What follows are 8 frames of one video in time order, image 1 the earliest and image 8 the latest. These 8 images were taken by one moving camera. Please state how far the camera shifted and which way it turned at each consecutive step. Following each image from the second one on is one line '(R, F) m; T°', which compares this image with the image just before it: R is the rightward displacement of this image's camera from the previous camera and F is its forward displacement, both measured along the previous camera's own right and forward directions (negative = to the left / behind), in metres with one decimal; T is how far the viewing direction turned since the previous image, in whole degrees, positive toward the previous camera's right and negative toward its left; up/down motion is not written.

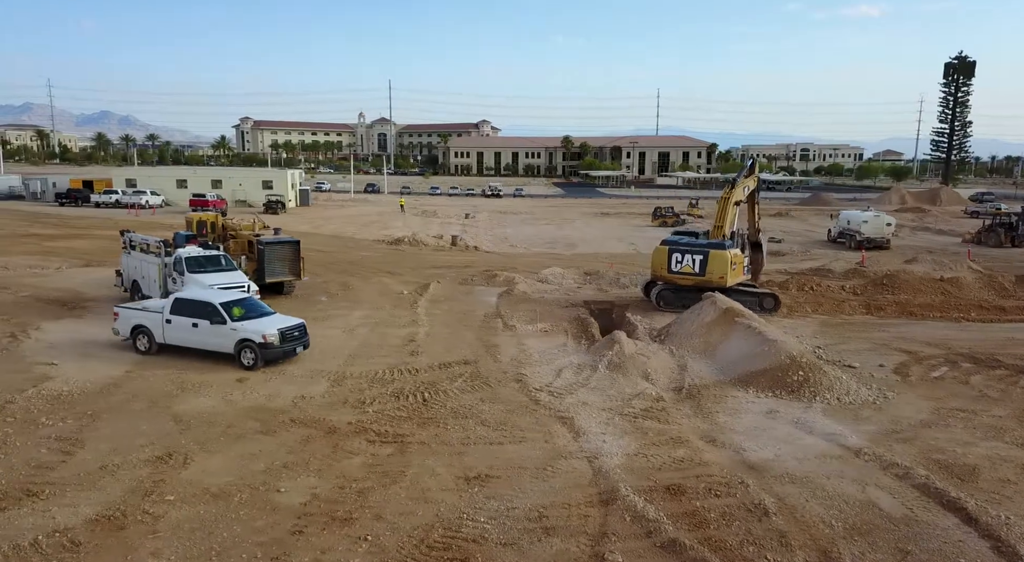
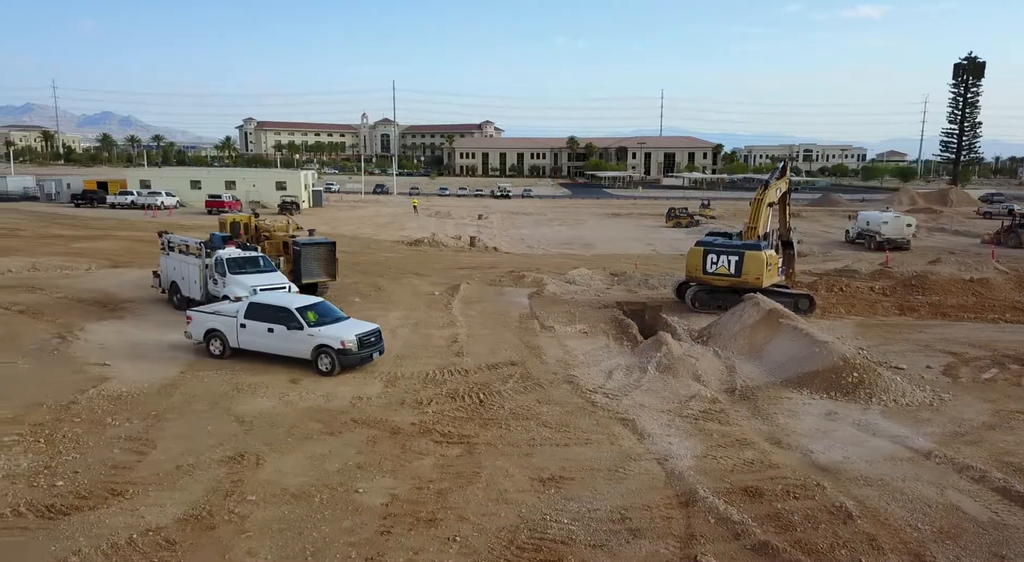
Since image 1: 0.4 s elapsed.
(-0.8, 0.0) m; -1°
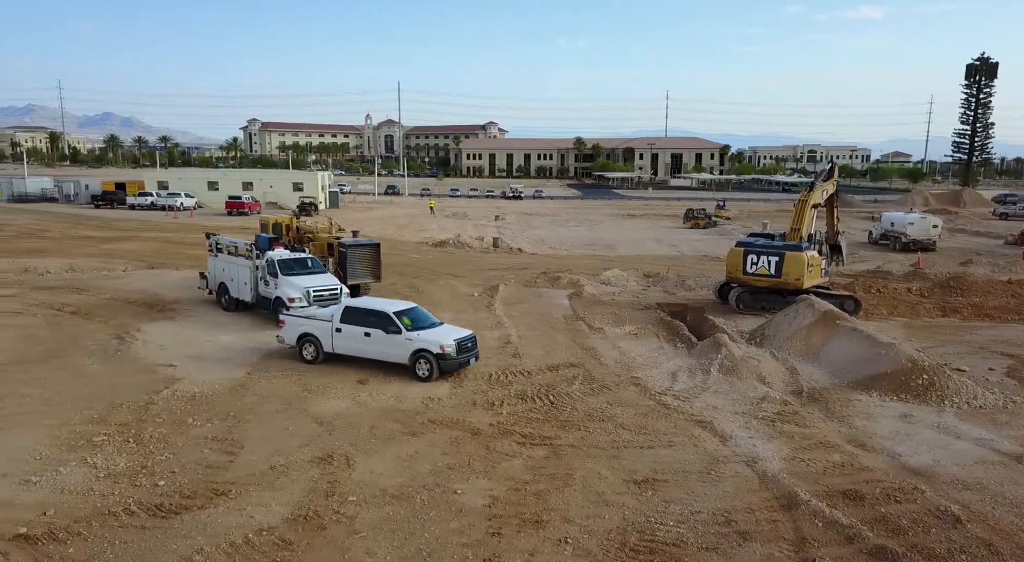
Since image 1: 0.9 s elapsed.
(-1.1, 0.0) m; -1°
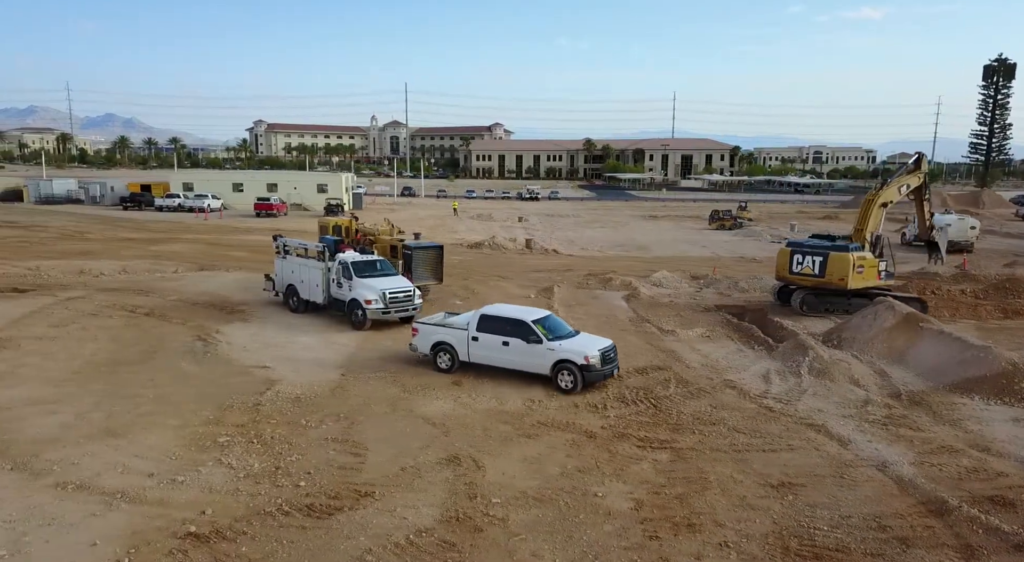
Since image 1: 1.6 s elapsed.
(-1.5, 0.0) m; -1°
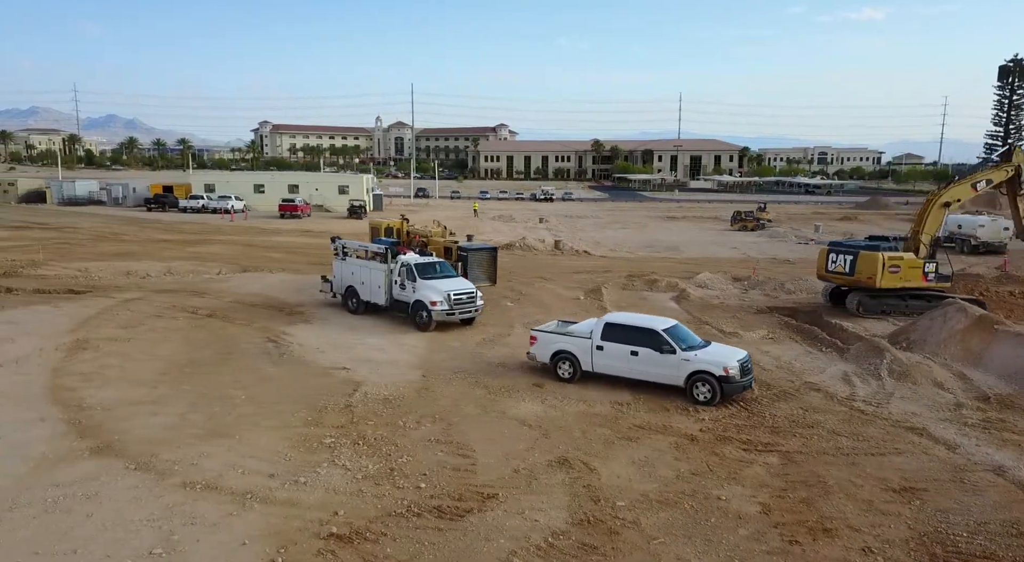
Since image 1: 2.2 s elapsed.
(-1.3, 0.0) m; -1°
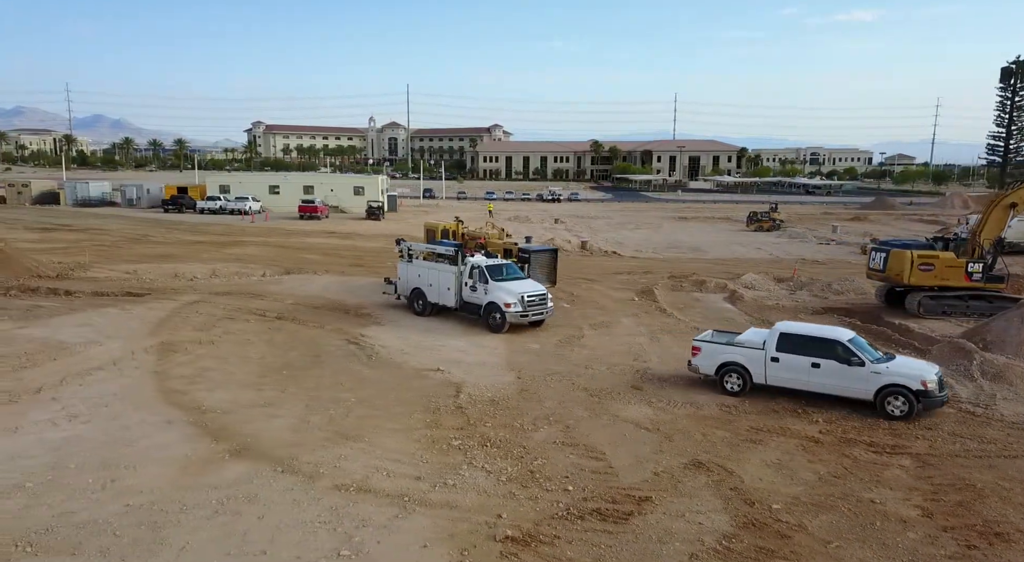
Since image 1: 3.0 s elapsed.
(-1.8, 0.0) m; -1°
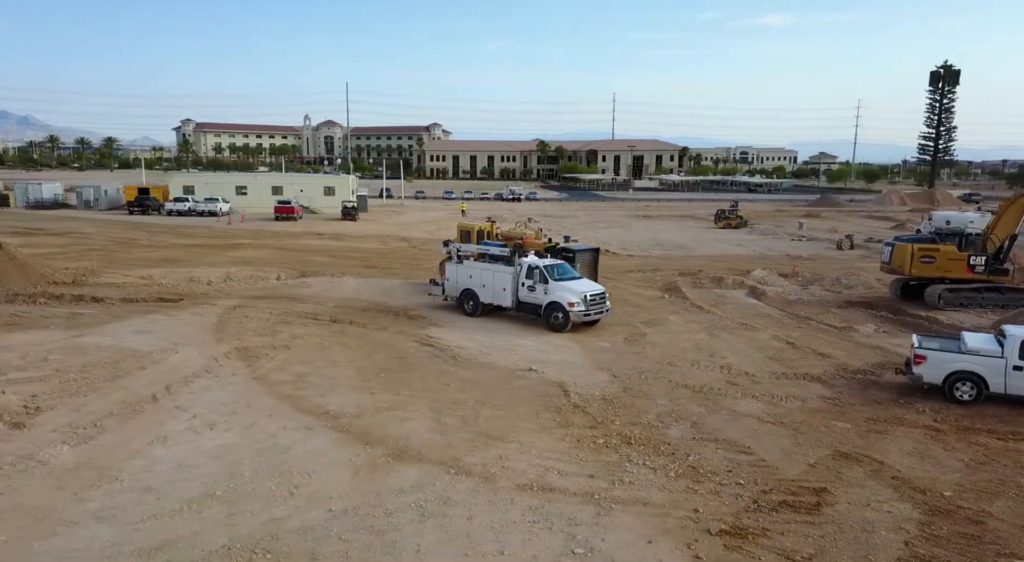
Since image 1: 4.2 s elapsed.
(-2.7, 0.0) m; +3°
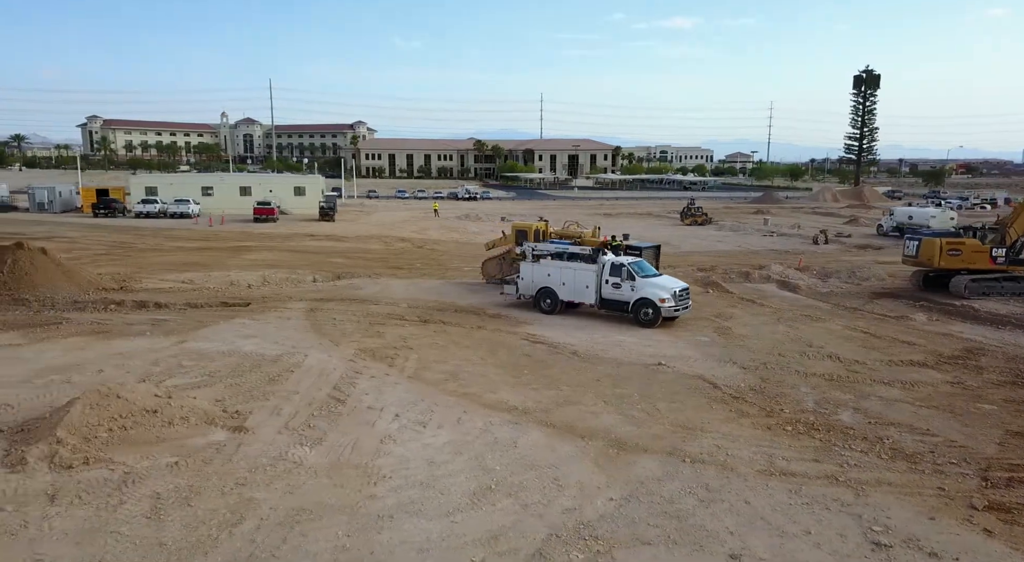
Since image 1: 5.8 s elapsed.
(-3.6, -0.2) m; +3°
